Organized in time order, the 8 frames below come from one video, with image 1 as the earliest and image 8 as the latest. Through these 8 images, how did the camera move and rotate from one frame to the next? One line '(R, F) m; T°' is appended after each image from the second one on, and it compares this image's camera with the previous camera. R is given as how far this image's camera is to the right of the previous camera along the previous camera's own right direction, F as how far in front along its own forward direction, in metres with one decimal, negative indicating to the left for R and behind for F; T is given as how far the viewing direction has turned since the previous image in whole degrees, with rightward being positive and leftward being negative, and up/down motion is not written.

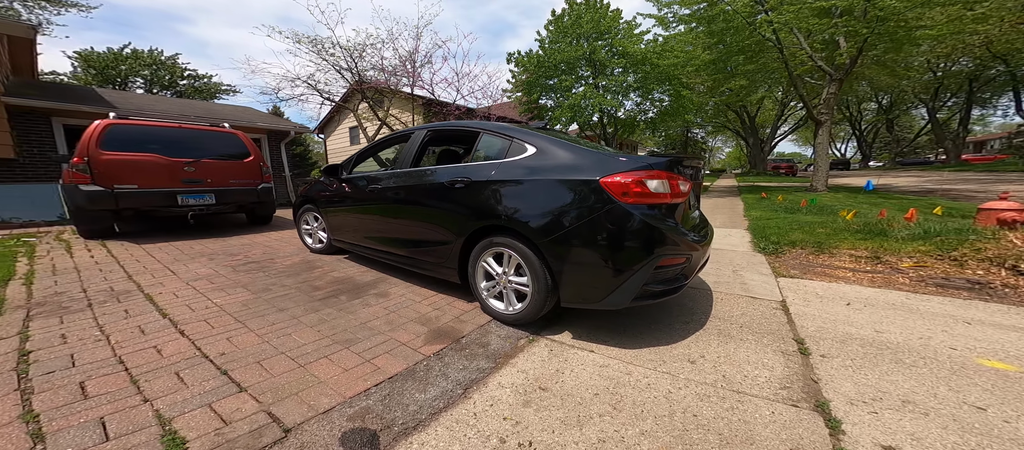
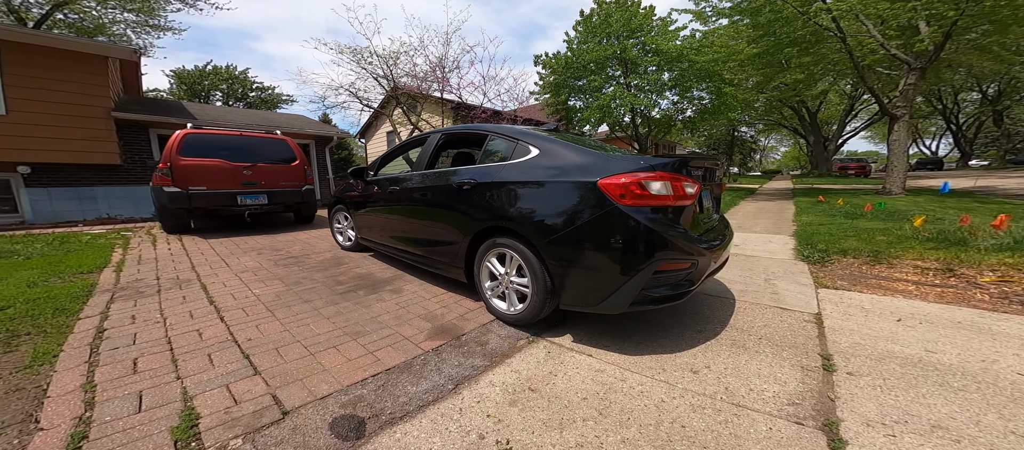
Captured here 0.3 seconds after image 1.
(+0.2, 0.0) m; -6°
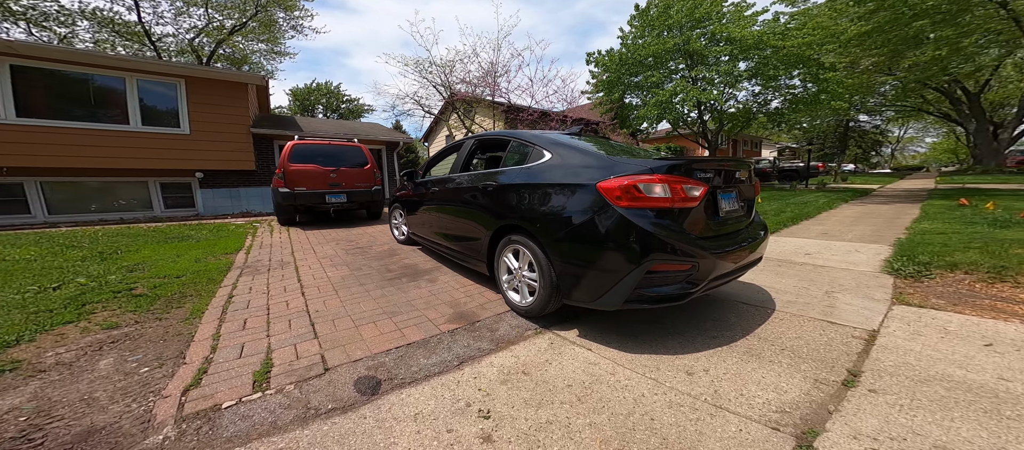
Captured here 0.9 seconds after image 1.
(+0.4, -0.2) m; -11°
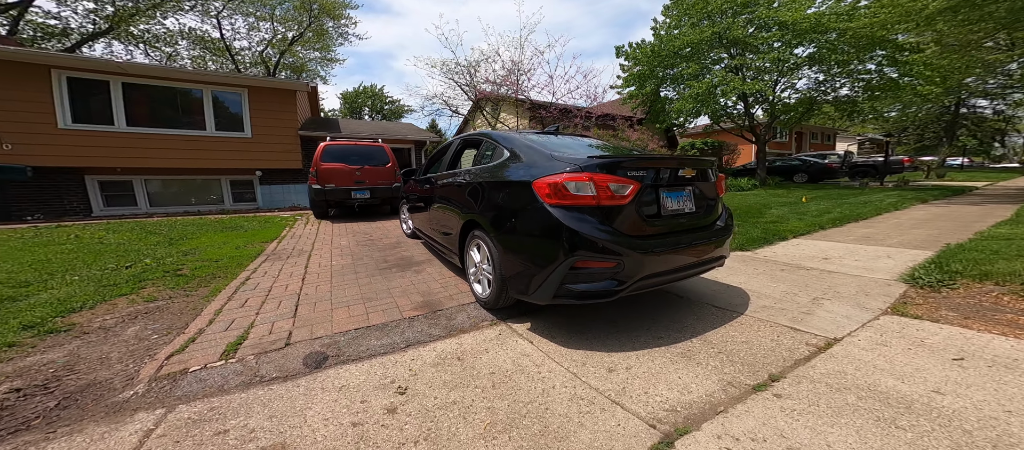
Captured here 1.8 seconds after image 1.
(+0.6, -0.1) m; -7°
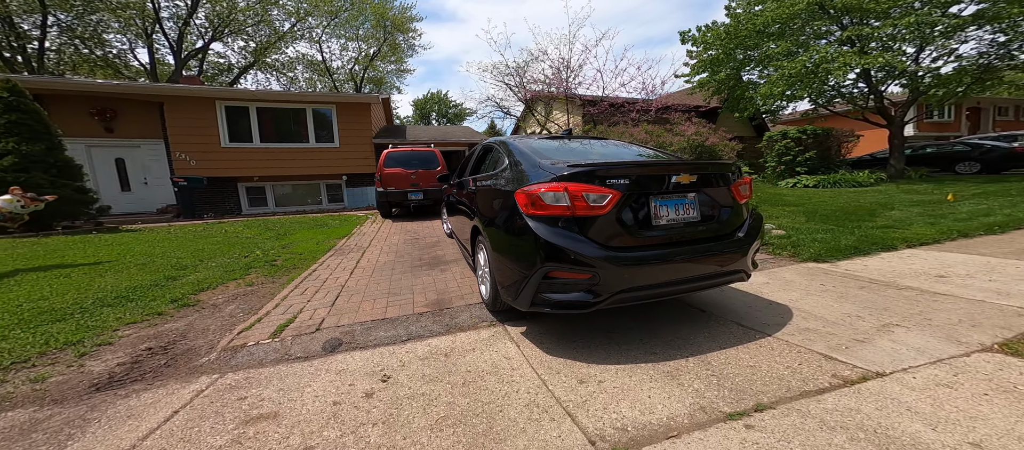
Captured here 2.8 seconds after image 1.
(+0.6, 0.0) m; -13°
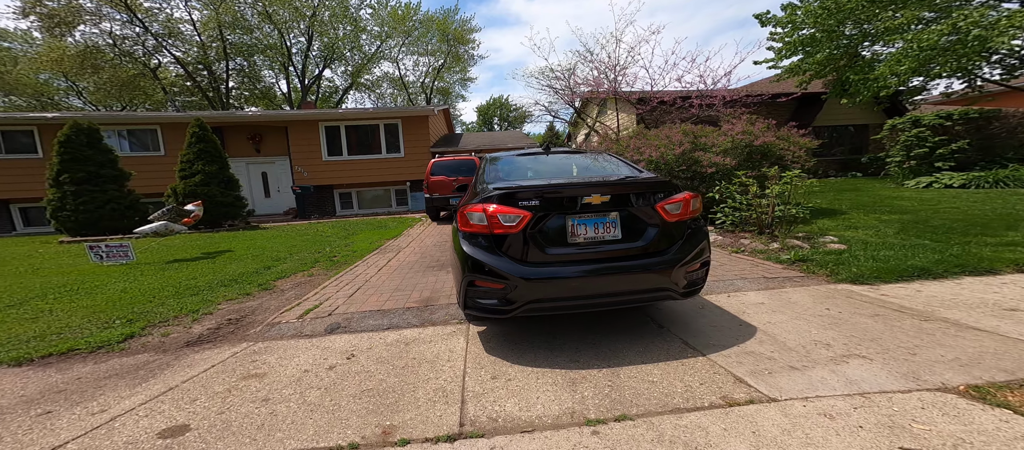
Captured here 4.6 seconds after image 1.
(+1.0, -0.2) m; -14°
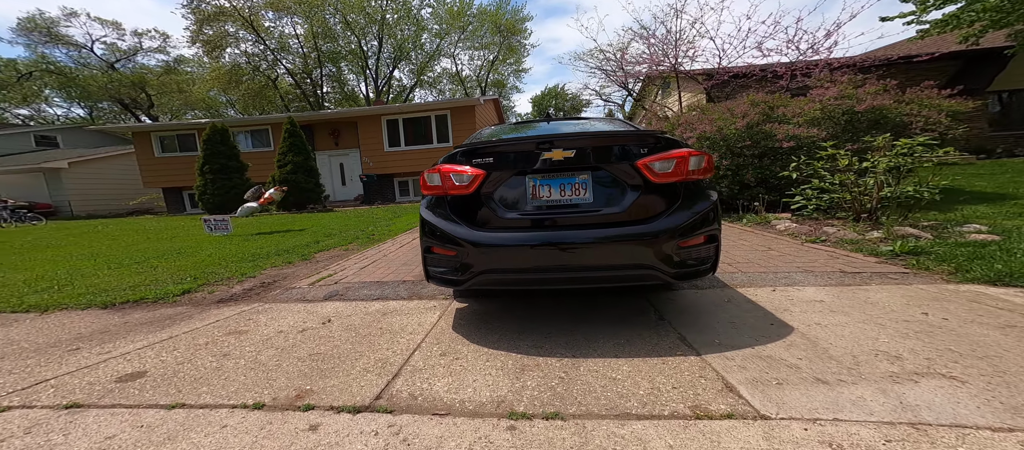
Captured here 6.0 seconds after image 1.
(+0.6, +0.3) m; -12°
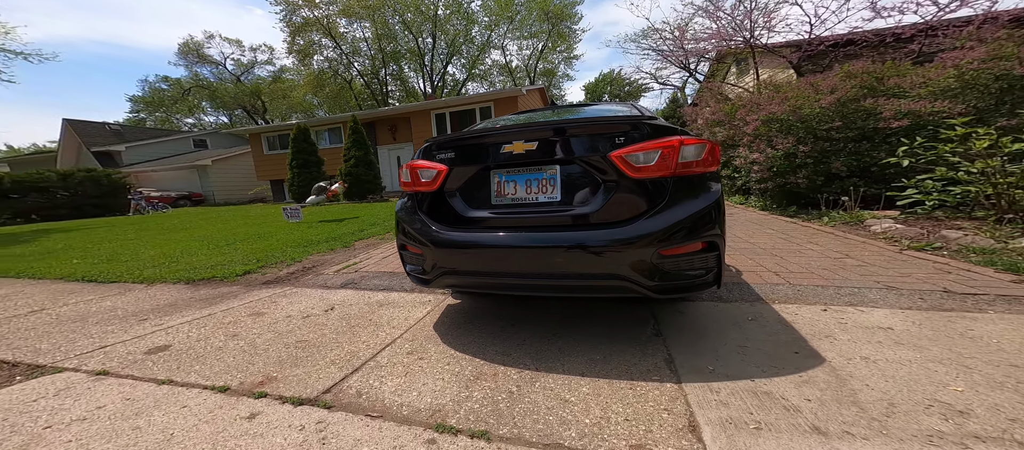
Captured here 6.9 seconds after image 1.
(+0.5, +0.2) m; -11°
